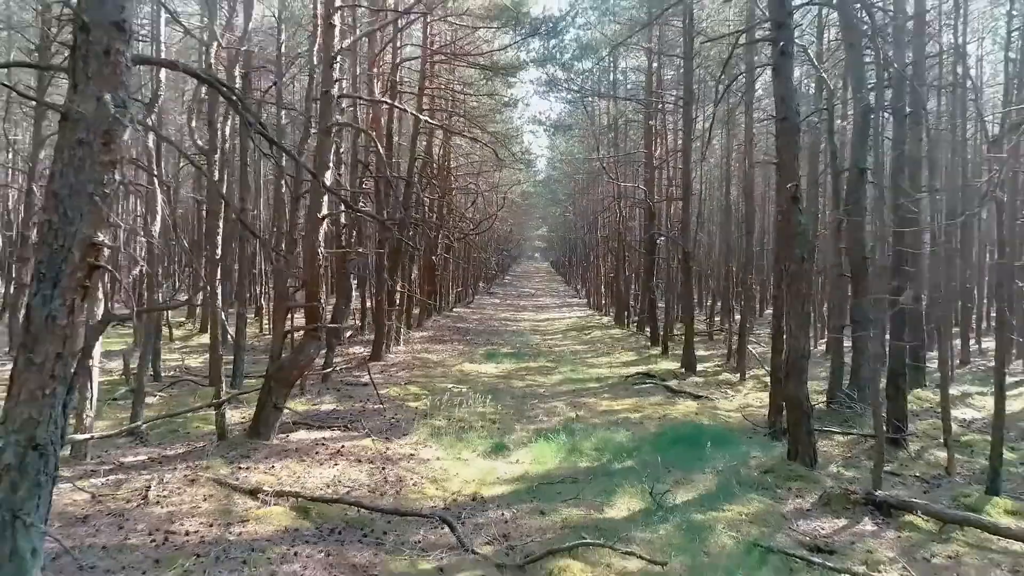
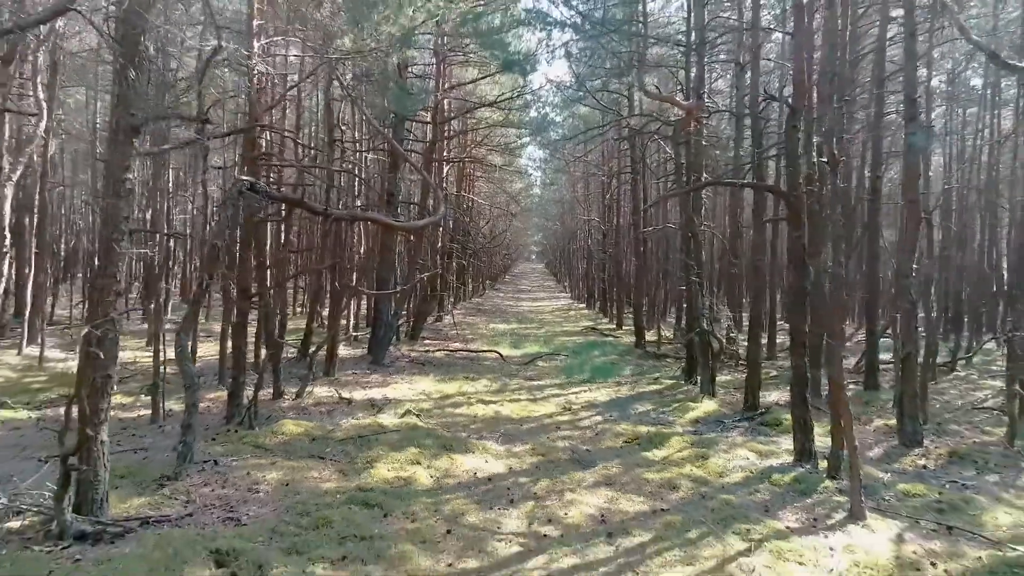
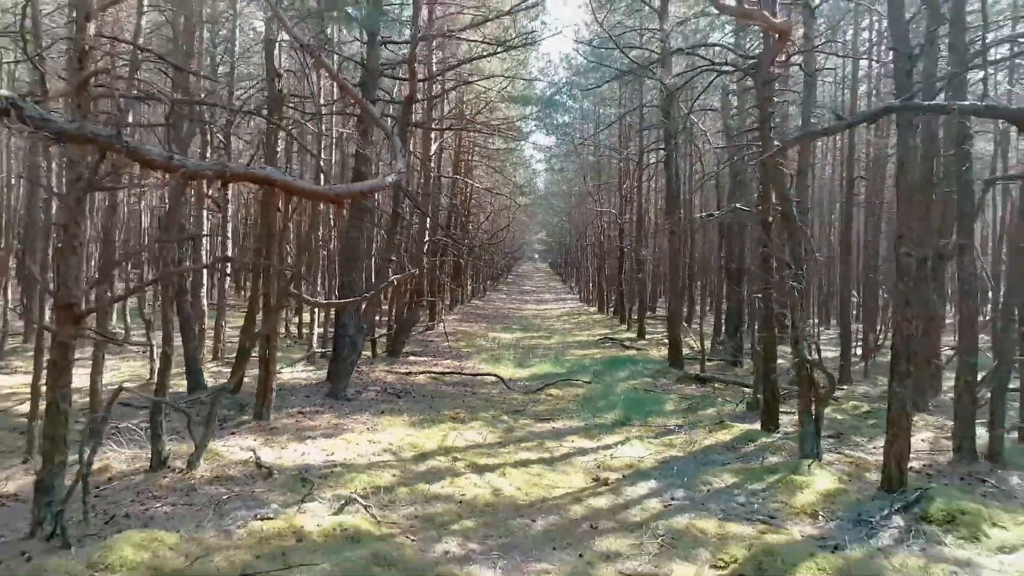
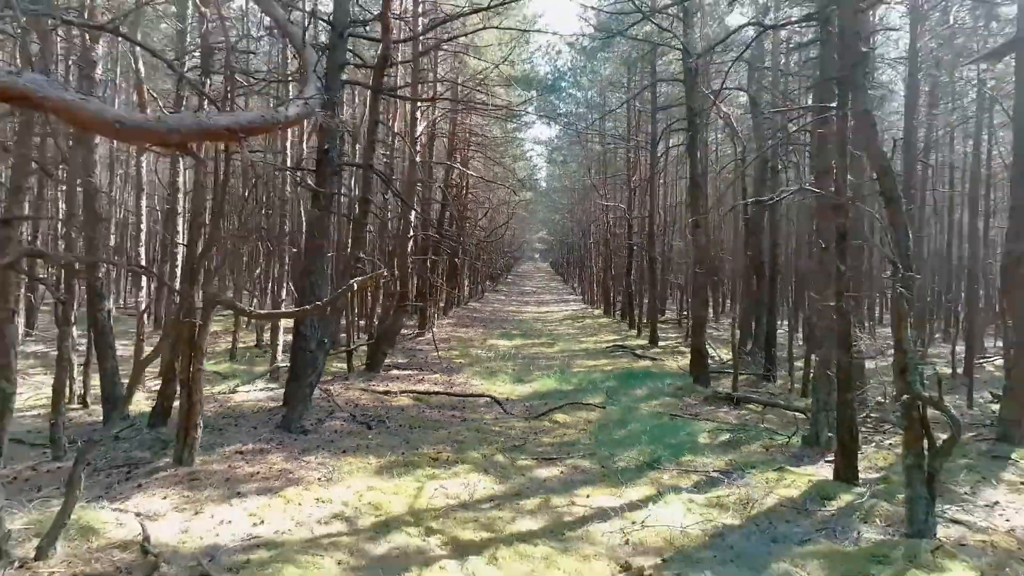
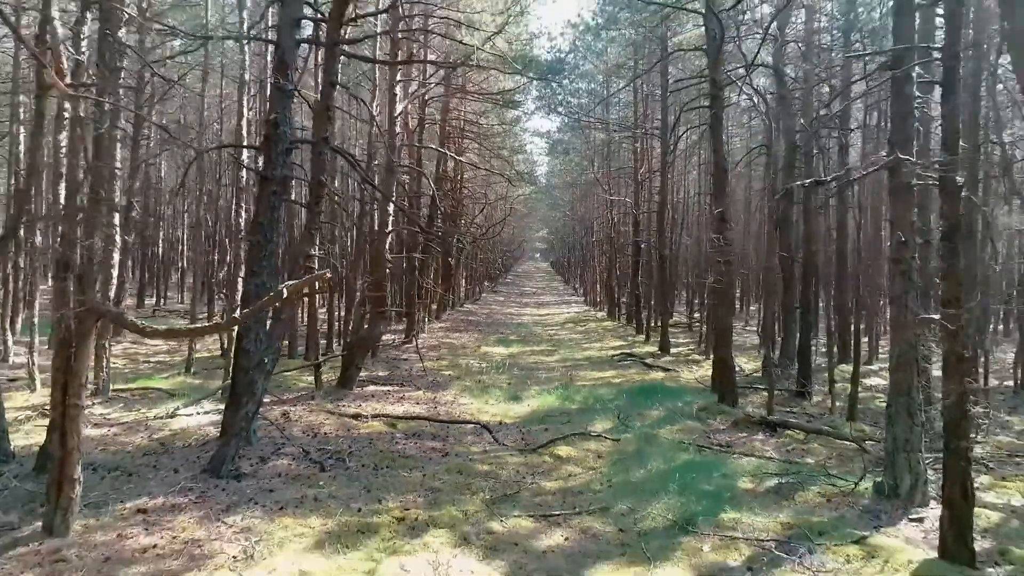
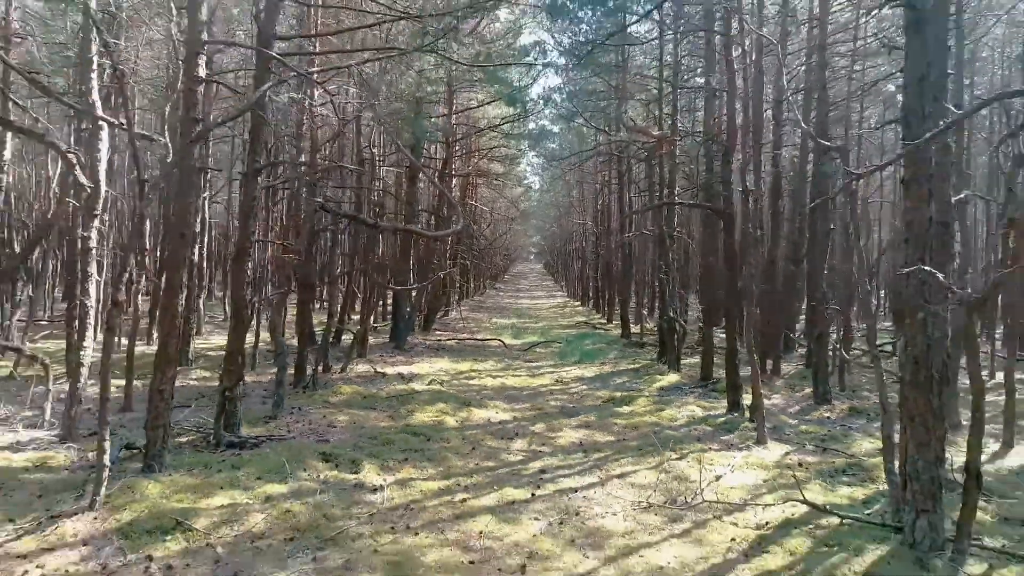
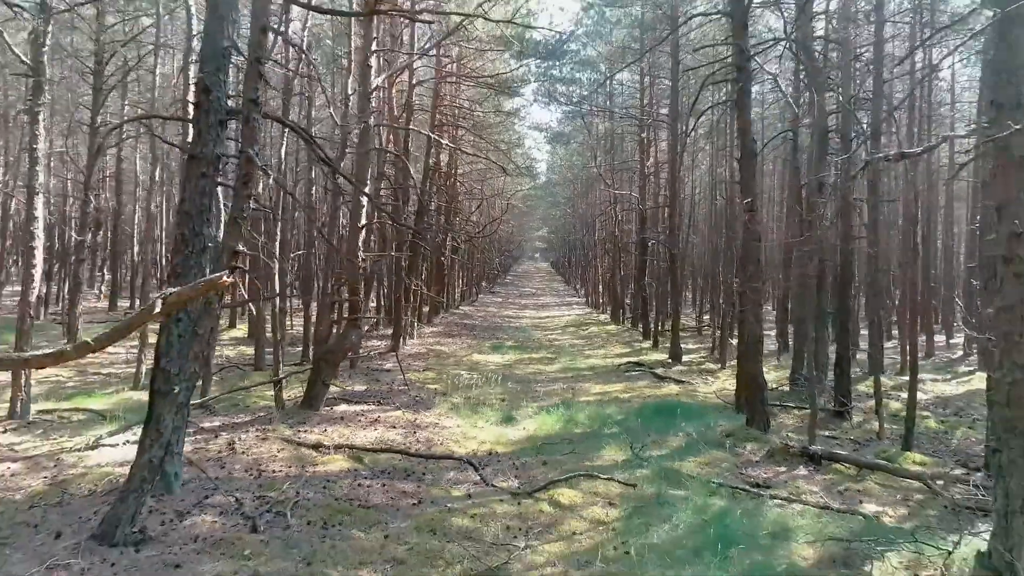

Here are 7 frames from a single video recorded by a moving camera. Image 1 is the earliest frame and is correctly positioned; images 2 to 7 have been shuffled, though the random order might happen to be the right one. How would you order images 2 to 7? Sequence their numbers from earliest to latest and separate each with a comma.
7, 5, 4, 3, 2, 6
